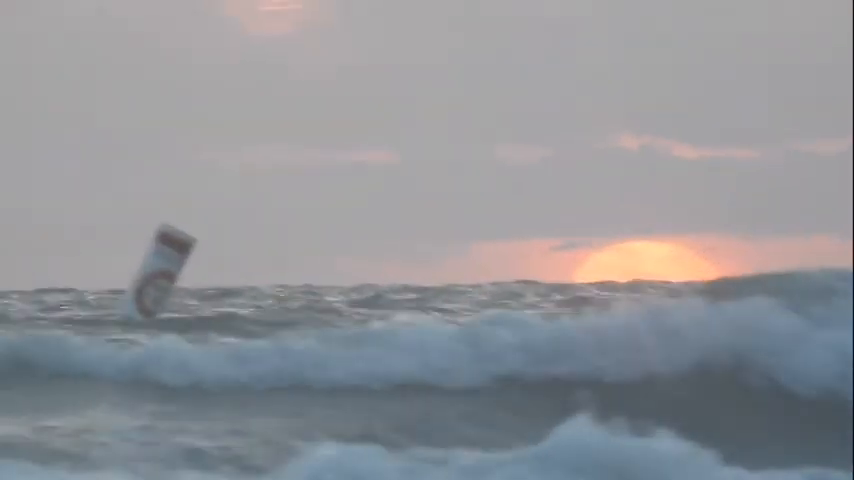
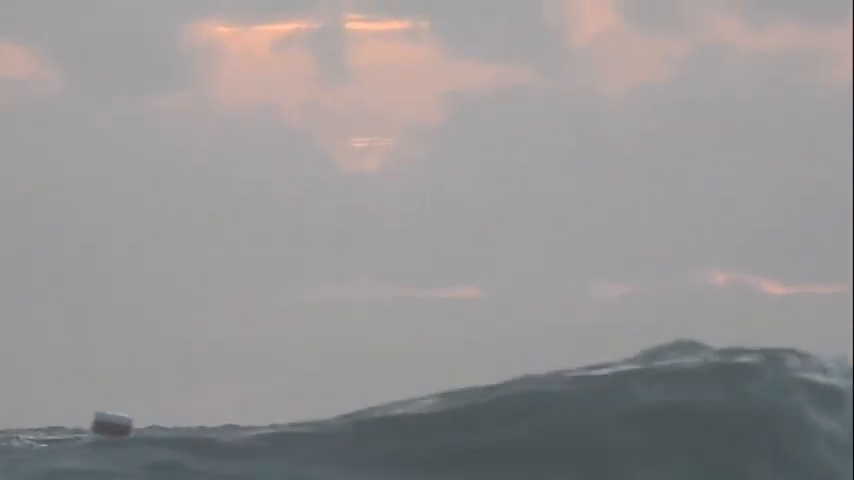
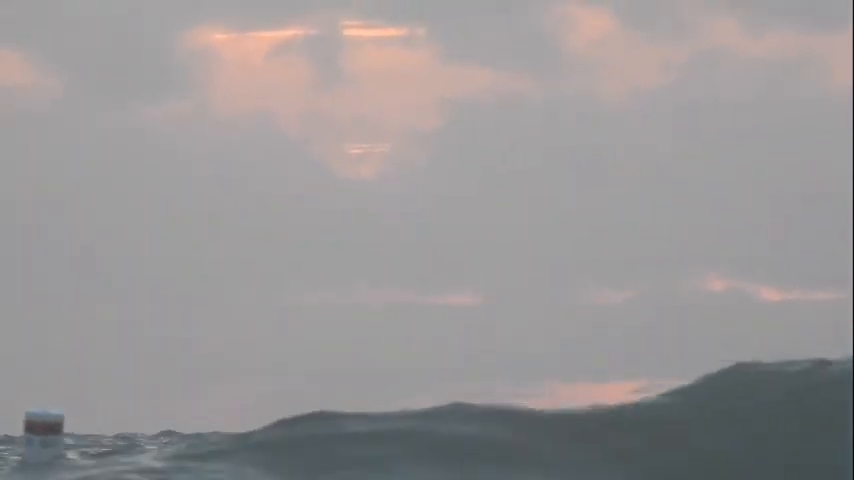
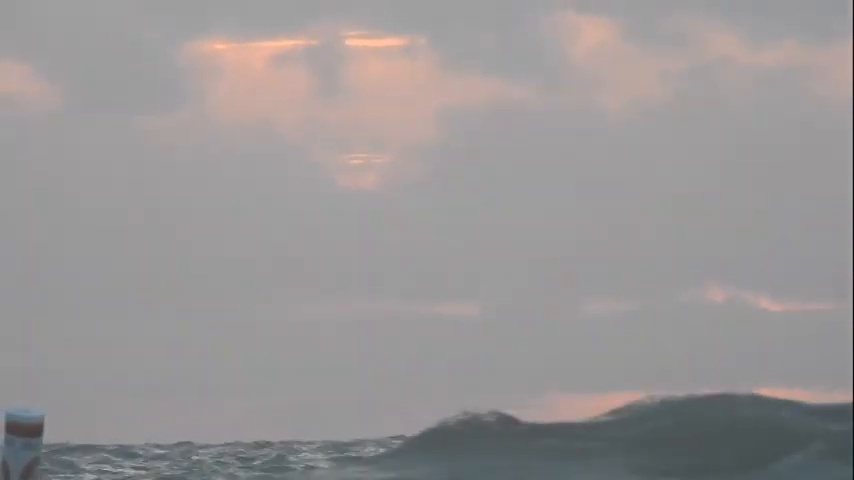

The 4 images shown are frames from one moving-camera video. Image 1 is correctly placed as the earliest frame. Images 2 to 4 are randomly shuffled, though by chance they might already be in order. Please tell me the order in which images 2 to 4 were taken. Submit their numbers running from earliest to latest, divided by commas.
2, 3, 4
